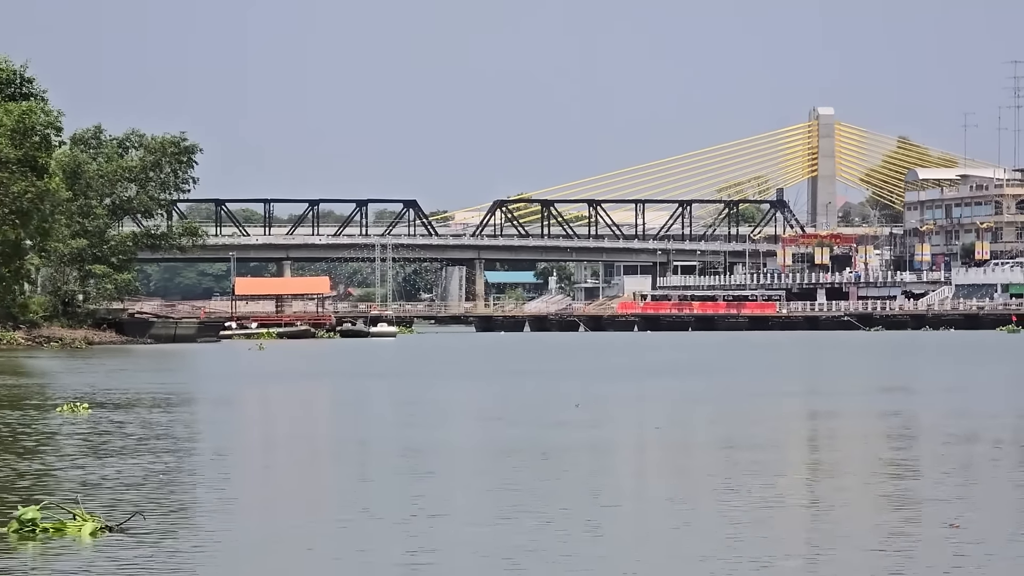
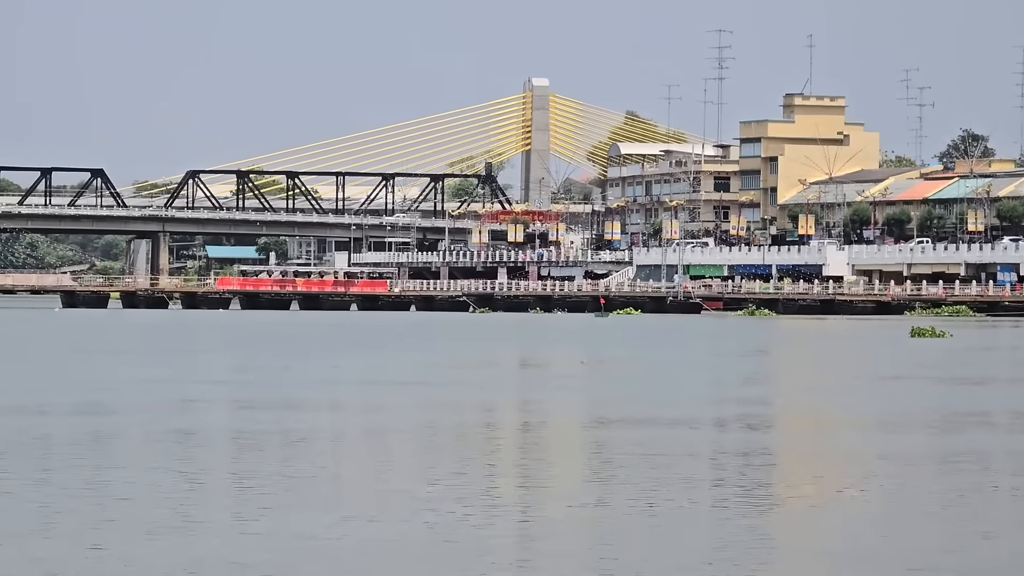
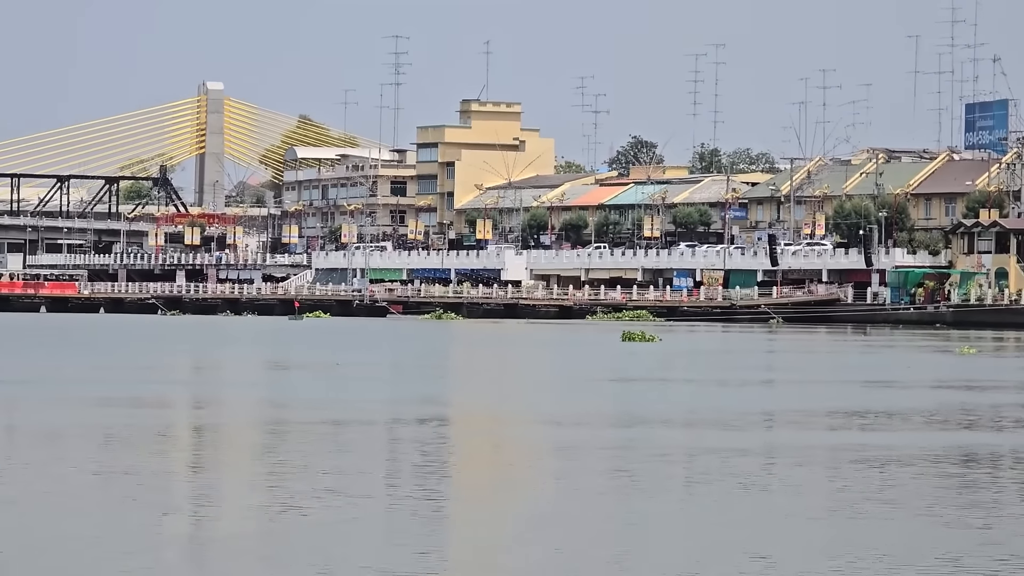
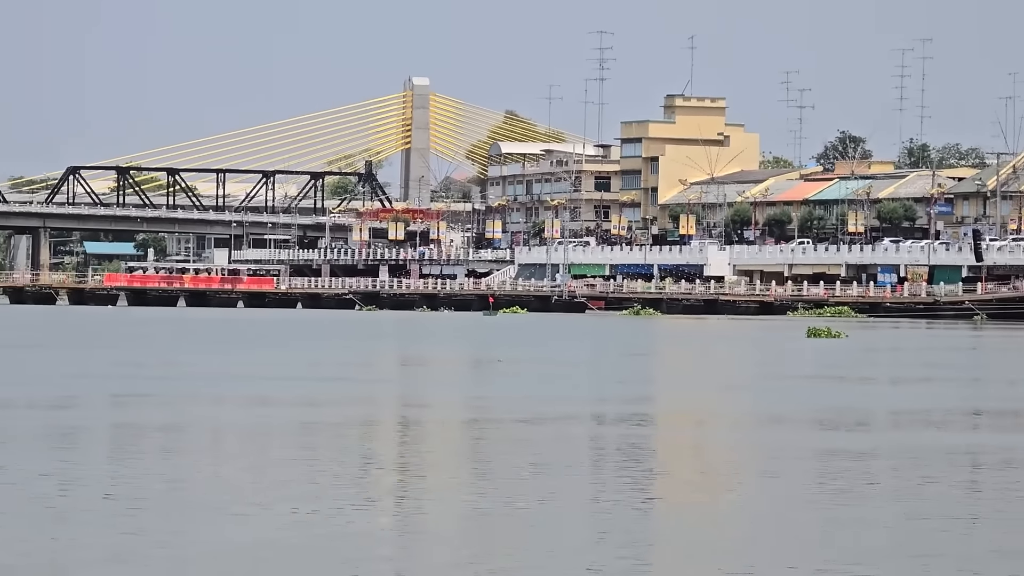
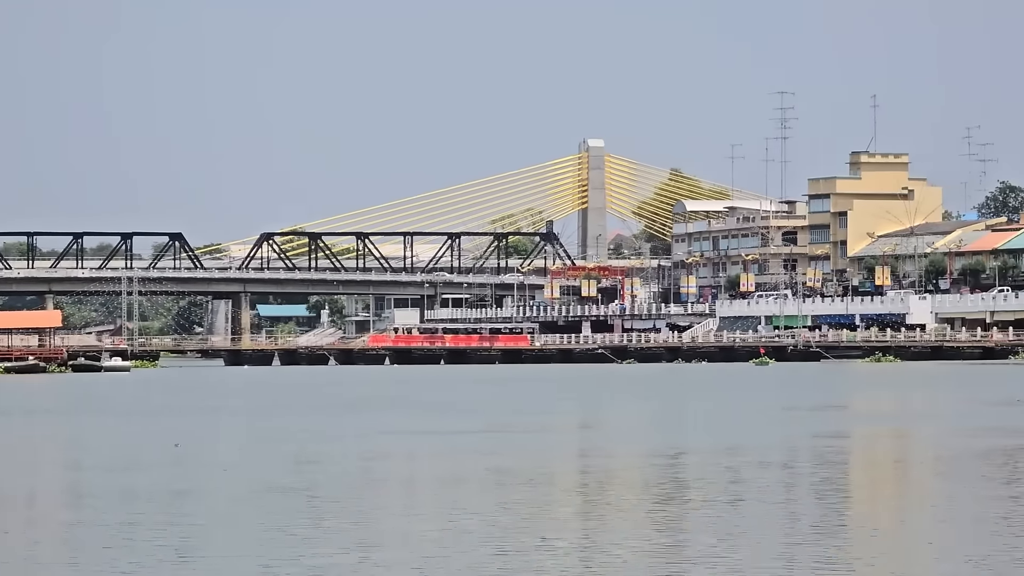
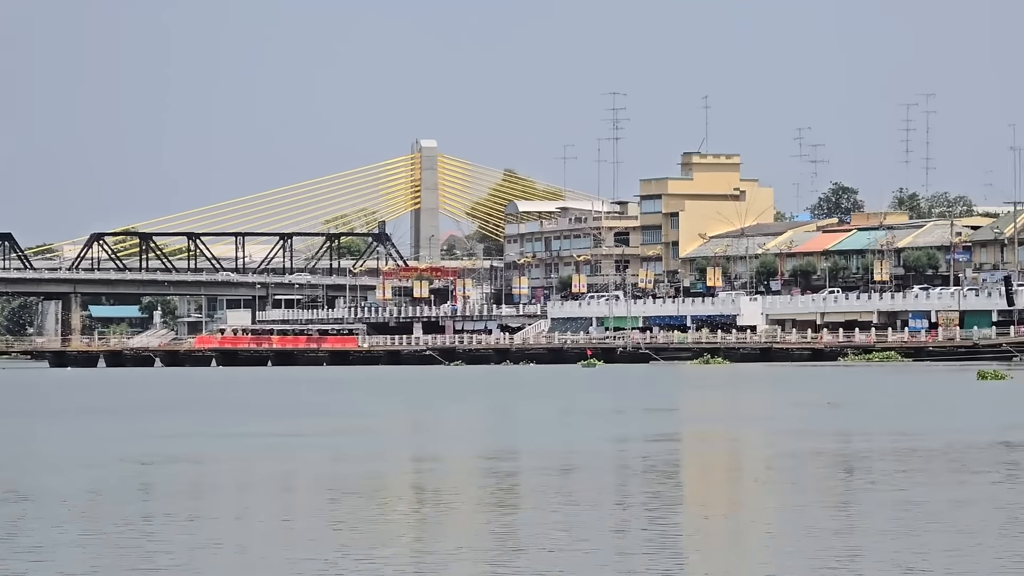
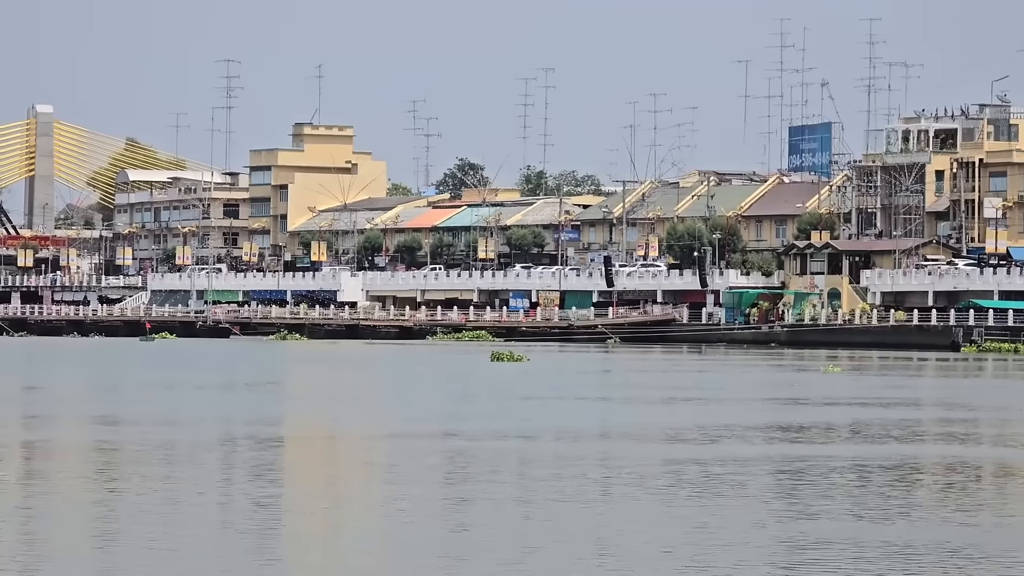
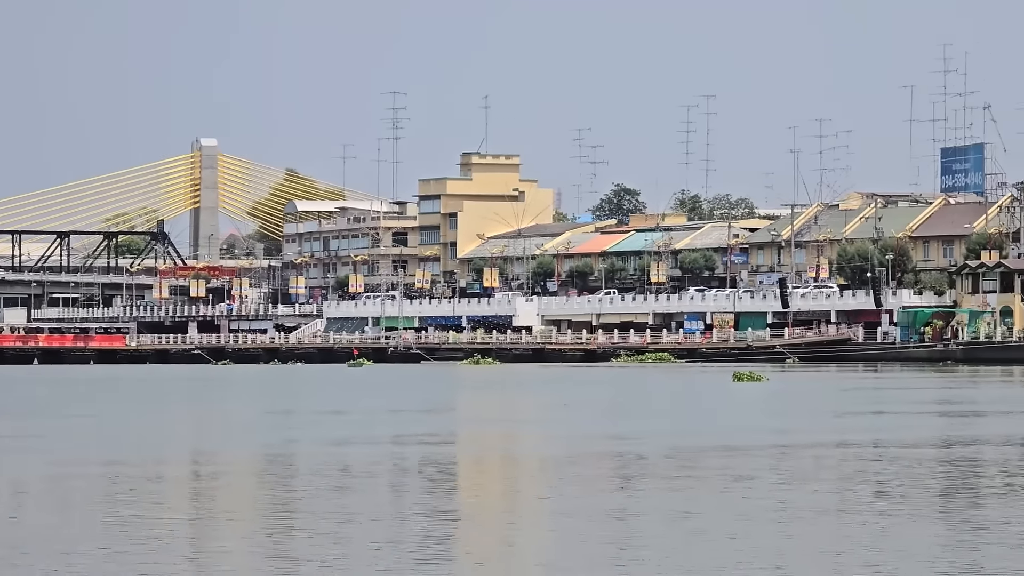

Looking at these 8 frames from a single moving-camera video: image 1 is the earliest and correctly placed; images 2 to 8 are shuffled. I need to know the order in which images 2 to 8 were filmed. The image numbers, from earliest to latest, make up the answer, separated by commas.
5, 6, 8, 7, 3, 4, 2
